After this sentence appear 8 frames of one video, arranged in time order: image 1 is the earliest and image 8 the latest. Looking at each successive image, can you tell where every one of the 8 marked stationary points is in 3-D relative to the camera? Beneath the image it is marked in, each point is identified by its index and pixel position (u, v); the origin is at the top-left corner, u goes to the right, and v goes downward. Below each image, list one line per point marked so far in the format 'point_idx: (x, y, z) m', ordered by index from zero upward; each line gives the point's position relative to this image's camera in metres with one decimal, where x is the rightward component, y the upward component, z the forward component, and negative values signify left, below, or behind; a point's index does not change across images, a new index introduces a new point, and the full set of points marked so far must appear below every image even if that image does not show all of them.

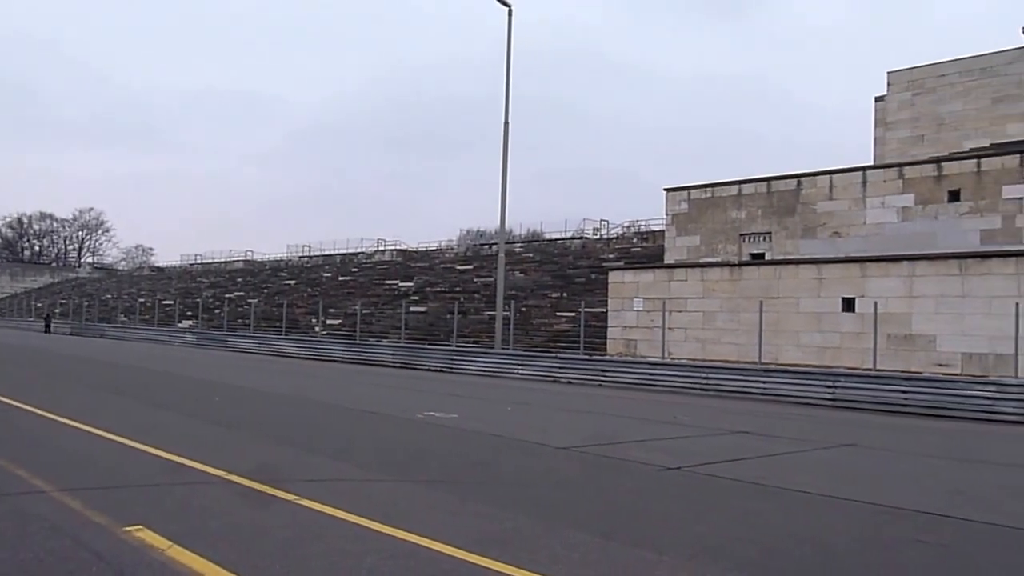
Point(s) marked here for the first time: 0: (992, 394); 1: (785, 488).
0: (+11.3, -2.5, +20.0) m
1: (+4.2, -3.1, +13.2) m
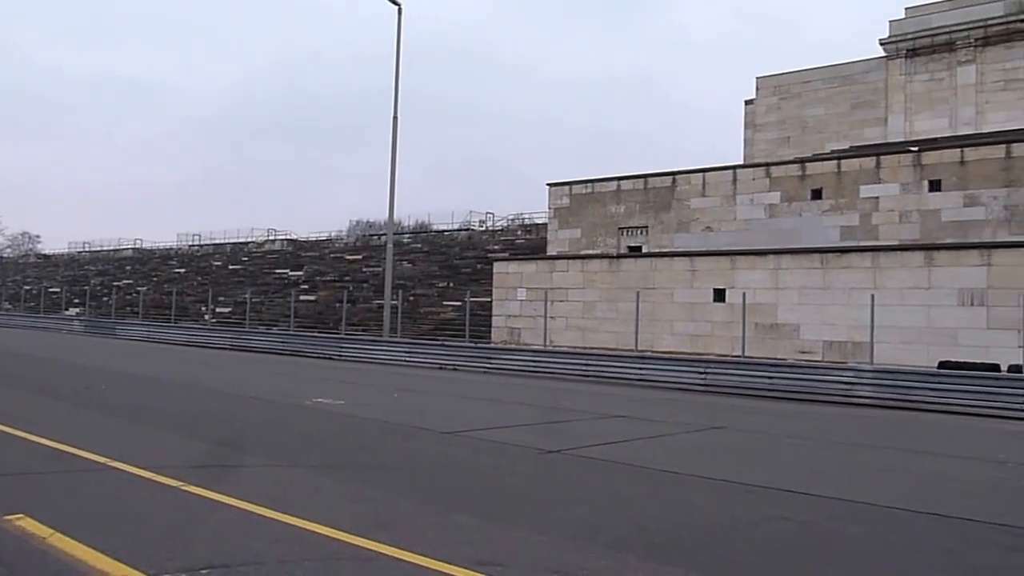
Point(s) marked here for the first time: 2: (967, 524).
0: (+8.6, -2.3, +21.7) m
1: (+2.4, -3.0, +14.1) m
2: (+5.8, -3.0, +11.0) m
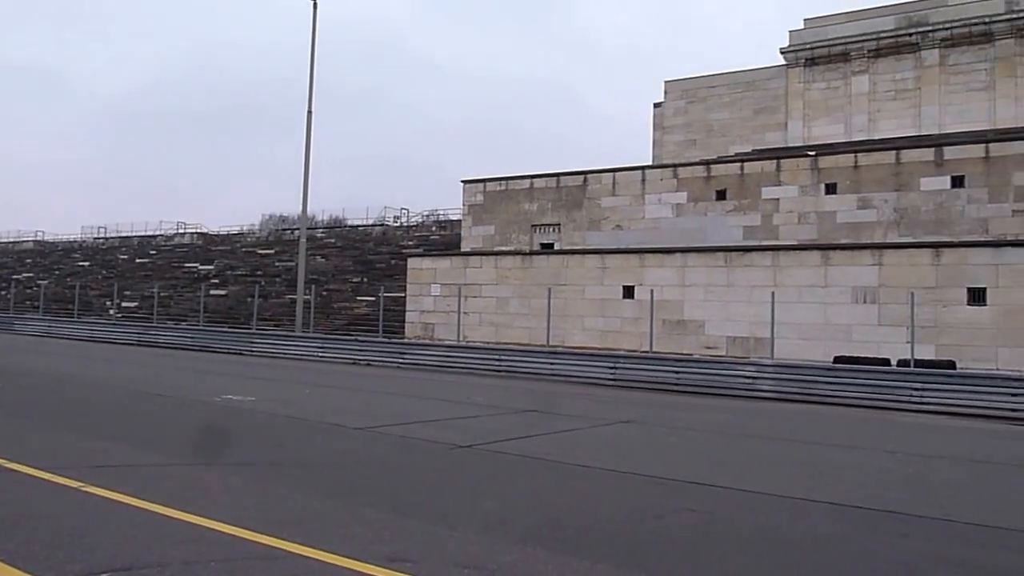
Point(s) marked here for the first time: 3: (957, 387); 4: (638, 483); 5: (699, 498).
0: (+6.3, -2.2, +22.7) m
1: (+0.9, -3.0, +14.5) m
2: (+4.6, -3.0, +11.7) m
3: (+10.4, -2.3, +20.0) m
4: (+1.9, -3.0, +13.0) m
5: (+2.6, -3.0, +12.0) m
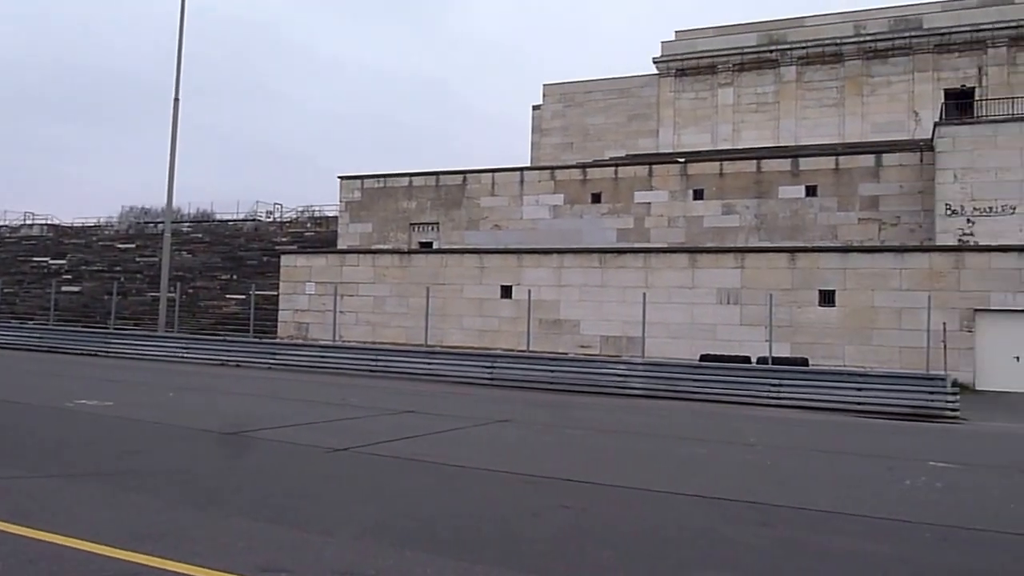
0: (+3.0, -2.3, +23.4) m
1: (-1.1, -3.0, +14.5) m
2: (+3.0, -3.1, +12.3) m
3: (+7.5, -2.4, +21.4) m
4: (+0.1, -3.0, +13.2) m
5: (+0.9, -3.0, +12.3) m
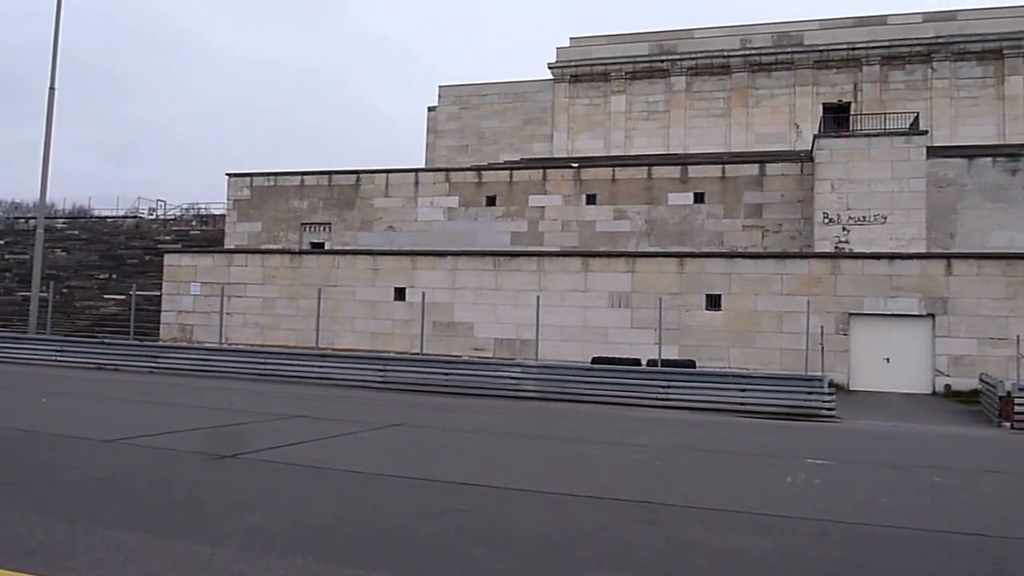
0: (+0.1, -2.4, +23.5) m
1: (-3.0, -3.0, +14.2) m
2: (+1.4, -3.1, +12.5) m
3: (+4.7, -2.5, +22.0) m
4: (-1.6, -3.0, +13.0) m
5: (-0.7, -3.0, +12.3) m
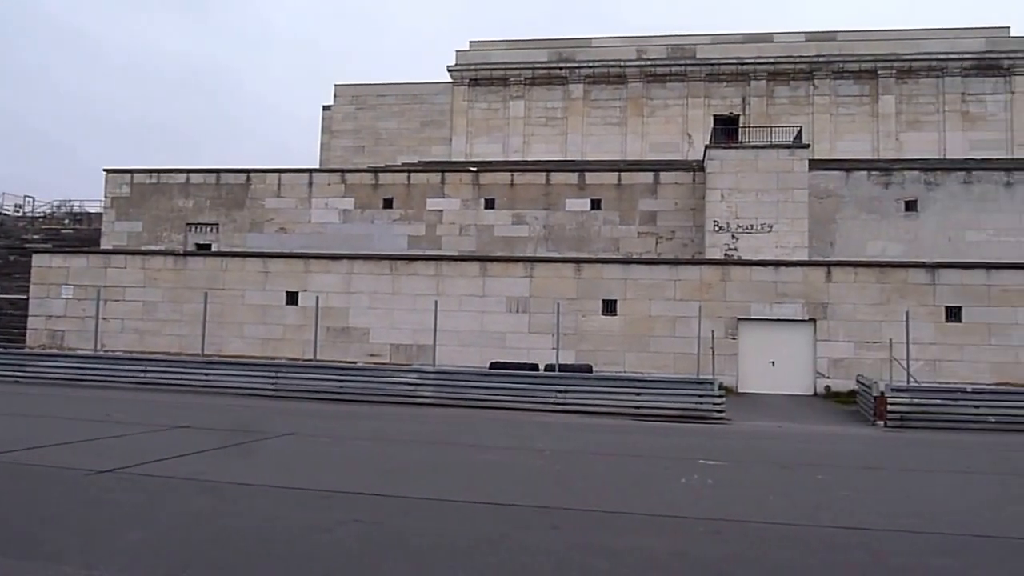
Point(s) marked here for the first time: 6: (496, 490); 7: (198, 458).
0: (-2.7, -2.5, +23.1) m
1: (-4.5, -3.0, +13.5) m
2: (0.0, -3.2, +12.3) m
3: (+2.1, -2.6, +22.2) m
4: (-3.0, -3.0, +12.5) m
5: (-2.0, -3.0, +11.9) m
6: (-0.3, -3.3, +14.0) m
7: (-5.7, -3.1, +15.5) m
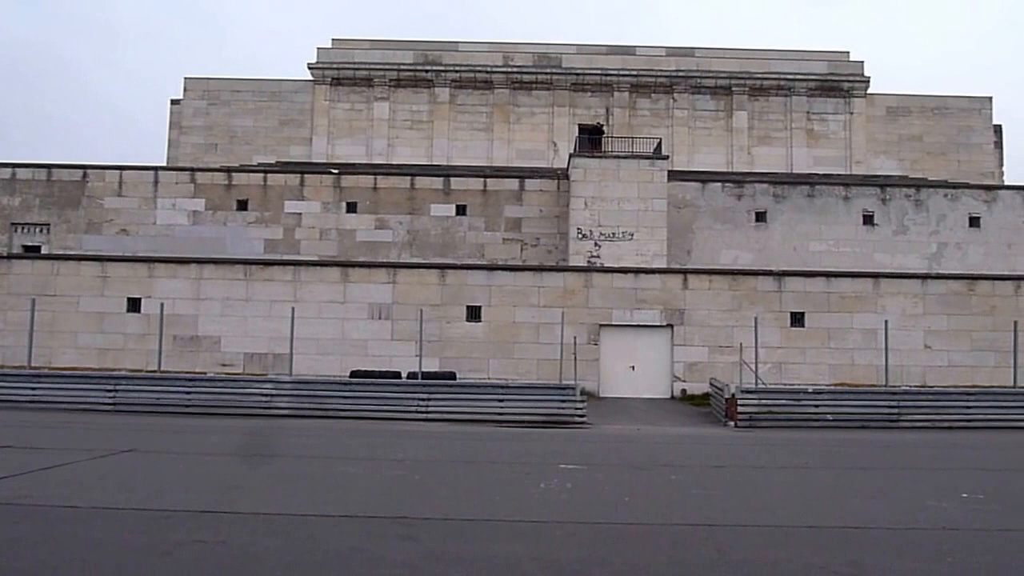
0: (-6.2, -2.6, +22.0) m
1: (-6.4, -3.2, +12.2) m
2: (-1.7, -3.3, +11.8) m
3: (-1.4, -2.8, +21.9) m
4: (-4.8, -3.2, +11.5) m
5: (-3.7, -3.2, +11.0) m
6: (-2.3, -3.4, +13.5) m
7: (-8.0, -3.2, +14.1) m
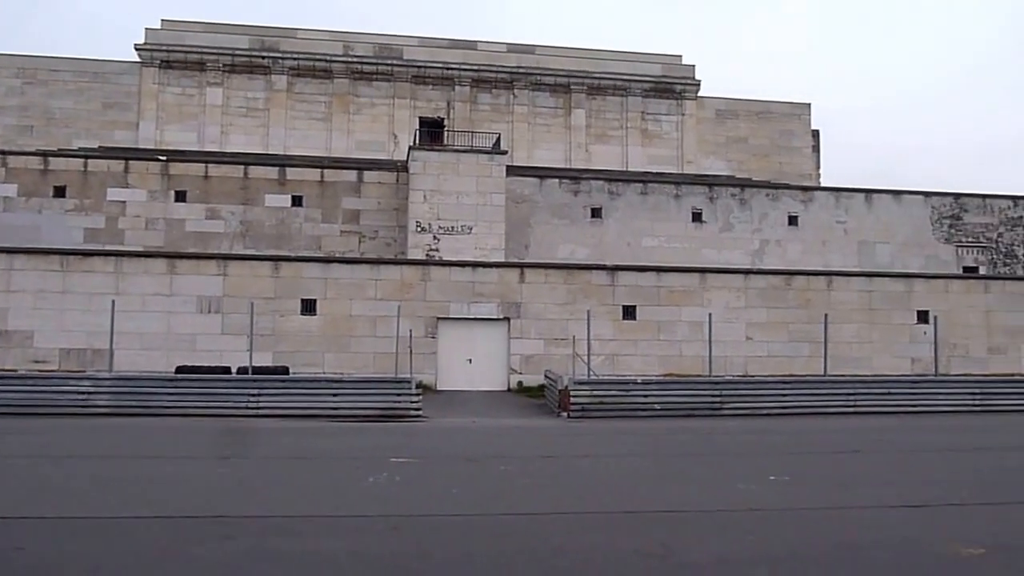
0: (-10.4, -2.4, +21.0) m
1: (-9.2, -3.1, +11.3) m
2: (-4.6, -3.3, +11.6) m
3: (-5.6, -2.6, +21.6) m
4: (-7.5, -3.2, +10.8) m
5: (-6.4, -3.2, +10.5) m
6: (-5.4, -3.4, +13.1) m
7: (-11.0, -3.1, +12.9) m
